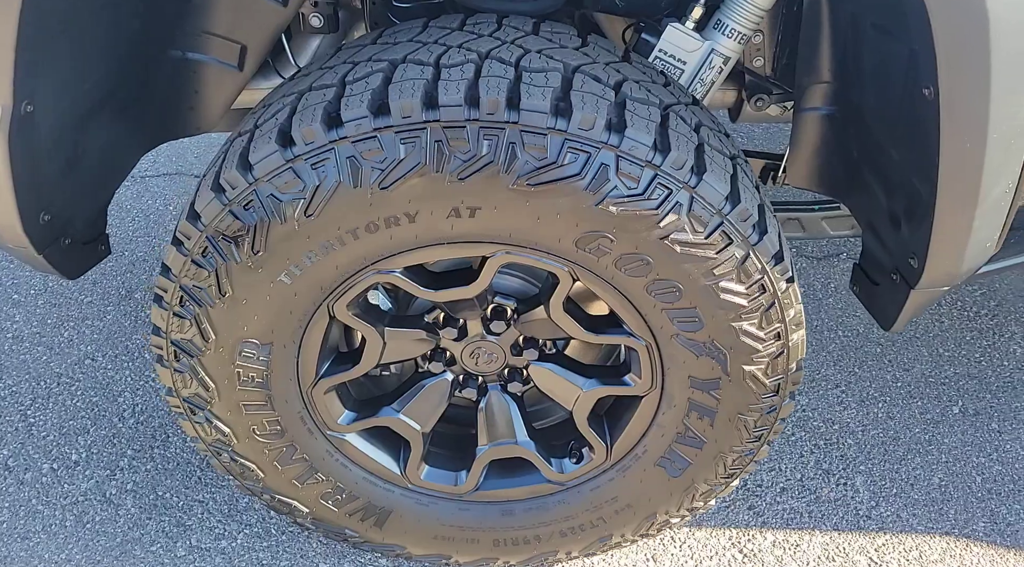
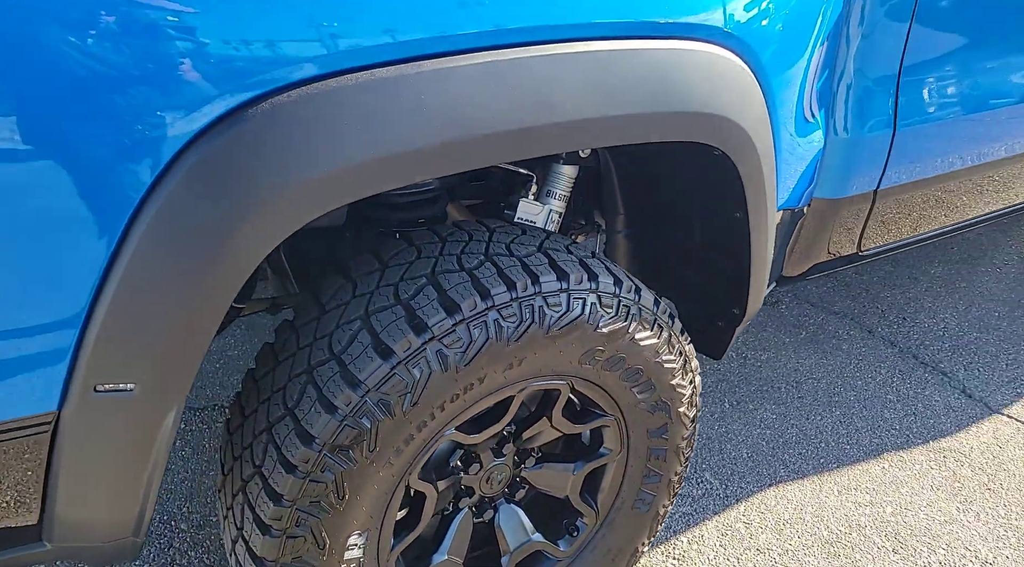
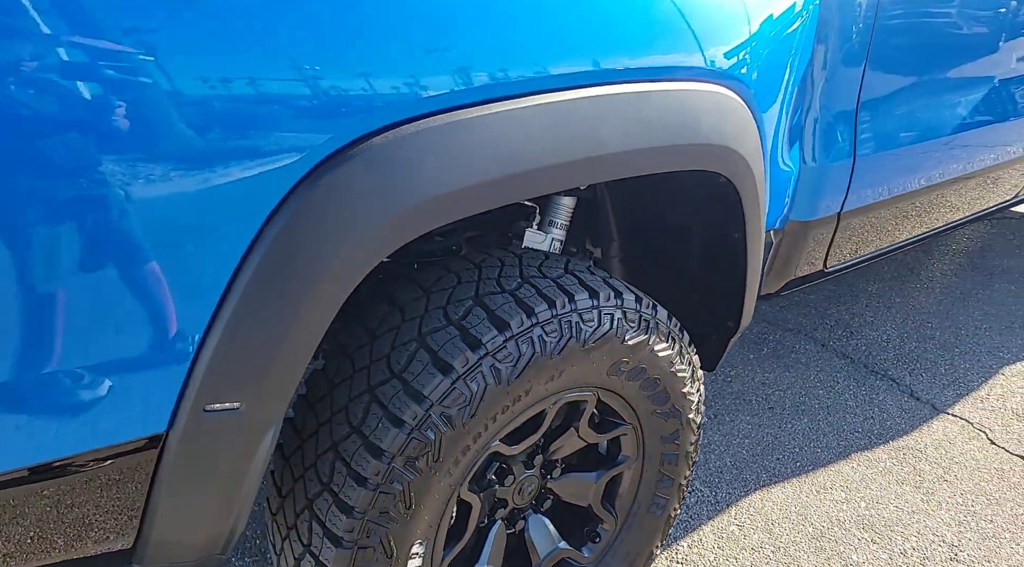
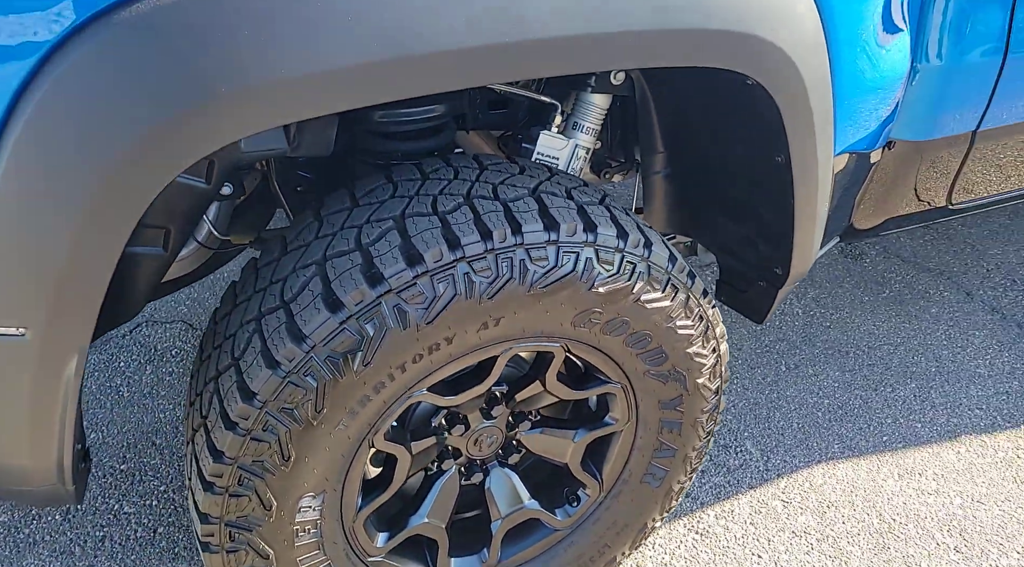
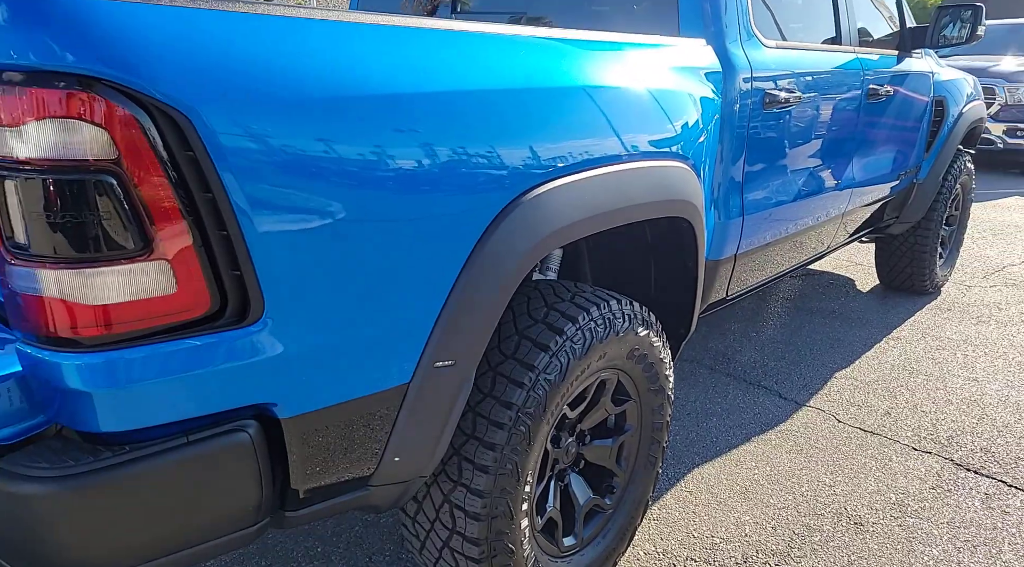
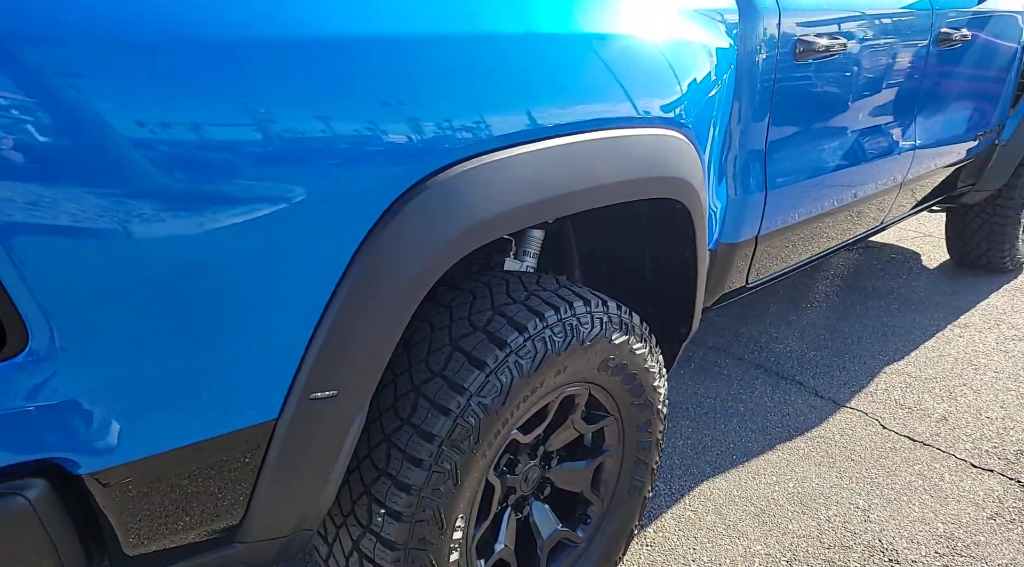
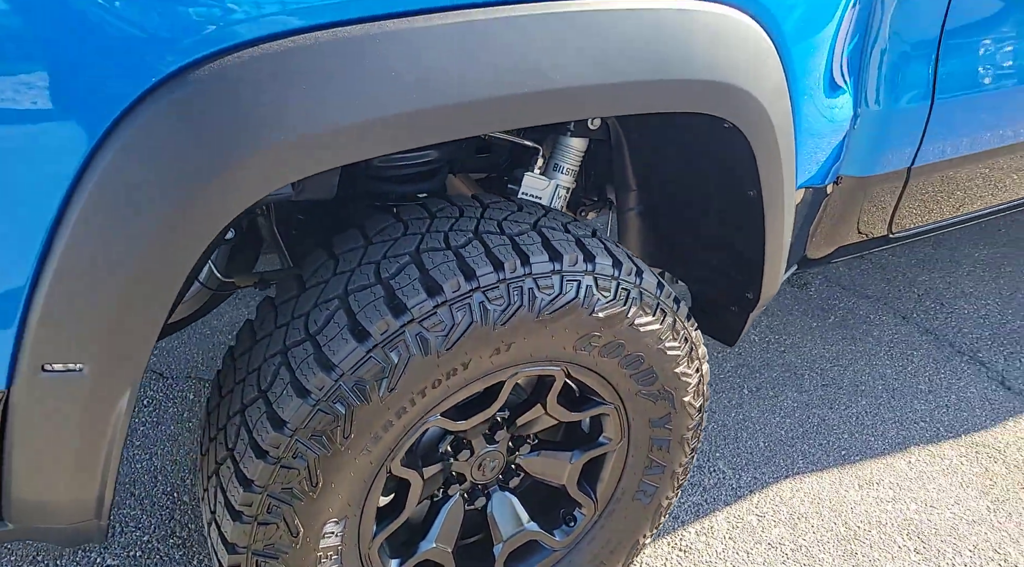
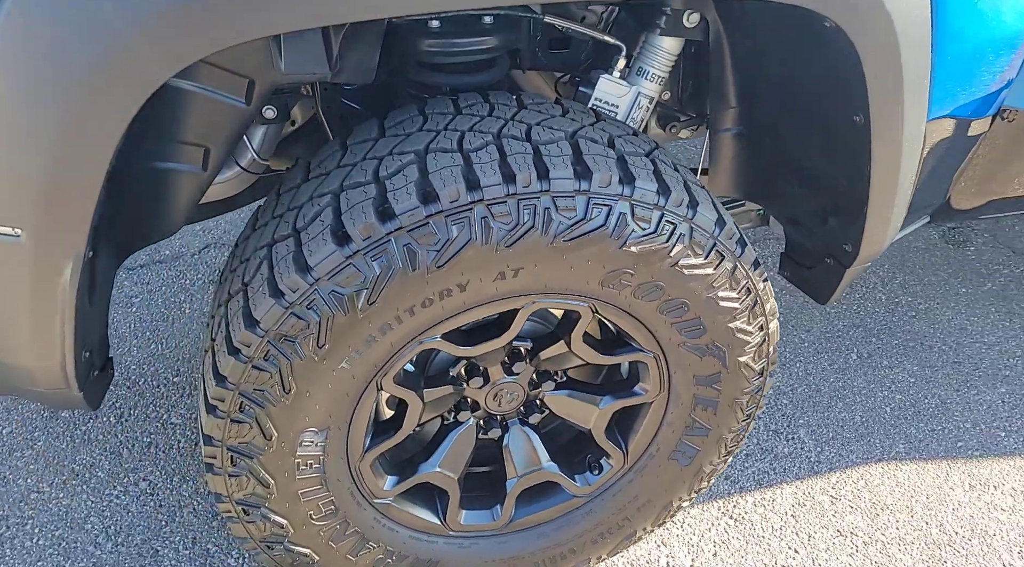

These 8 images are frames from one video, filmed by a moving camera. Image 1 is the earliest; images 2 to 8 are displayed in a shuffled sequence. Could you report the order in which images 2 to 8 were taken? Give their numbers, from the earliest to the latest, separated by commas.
8, 4, 7, 2, 3, 6, 5
